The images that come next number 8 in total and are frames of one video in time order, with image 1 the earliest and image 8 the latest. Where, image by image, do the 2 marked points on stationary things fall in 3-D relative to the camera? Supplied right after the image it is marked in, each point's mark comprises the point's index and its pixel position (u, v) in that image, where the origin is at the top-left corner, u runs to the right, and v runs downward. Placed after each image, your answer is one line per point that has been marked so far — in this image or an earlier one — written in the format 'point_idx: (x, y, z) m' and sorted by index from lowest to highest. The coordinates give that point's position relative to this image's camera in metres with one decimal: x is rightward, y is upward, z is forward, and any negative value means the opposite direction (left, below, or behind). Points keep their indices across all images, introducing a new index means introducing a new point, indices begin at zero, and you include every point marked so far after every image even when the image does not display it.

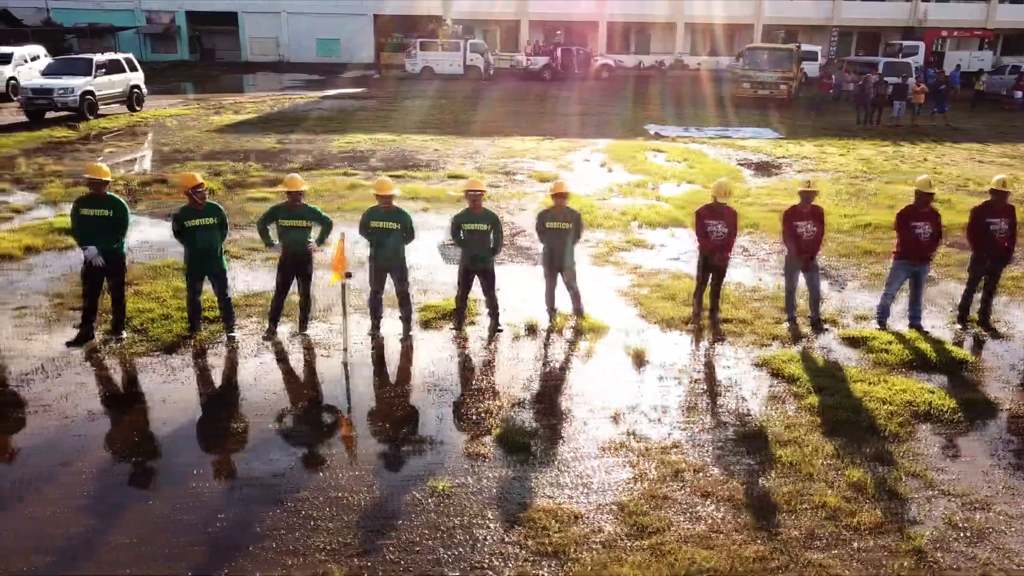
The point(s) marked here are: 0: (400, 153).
0: (-2.2, +2.6, +18.1) m
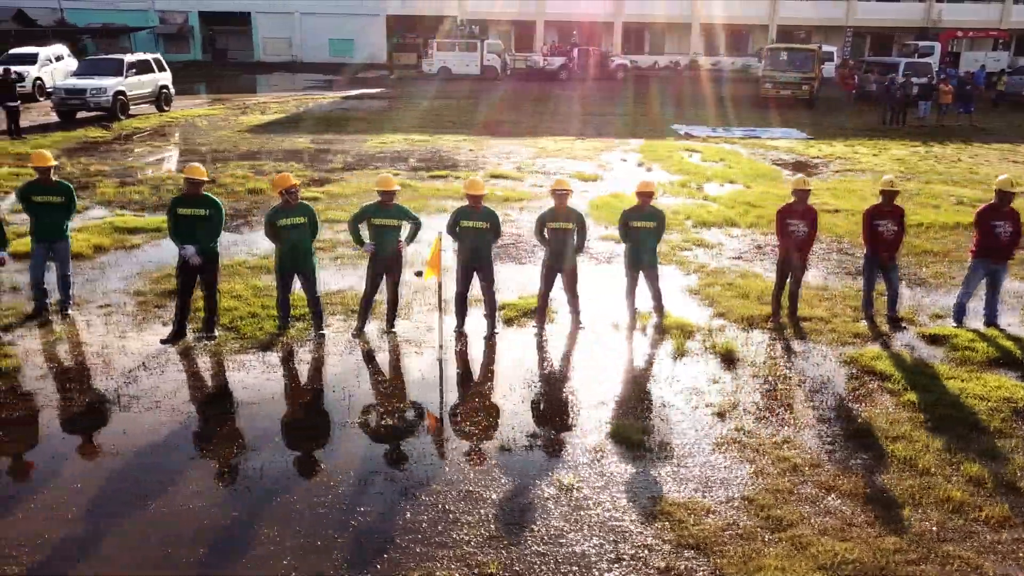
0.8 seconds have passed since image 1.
0: (-1.5, +2.7, +18.2) m
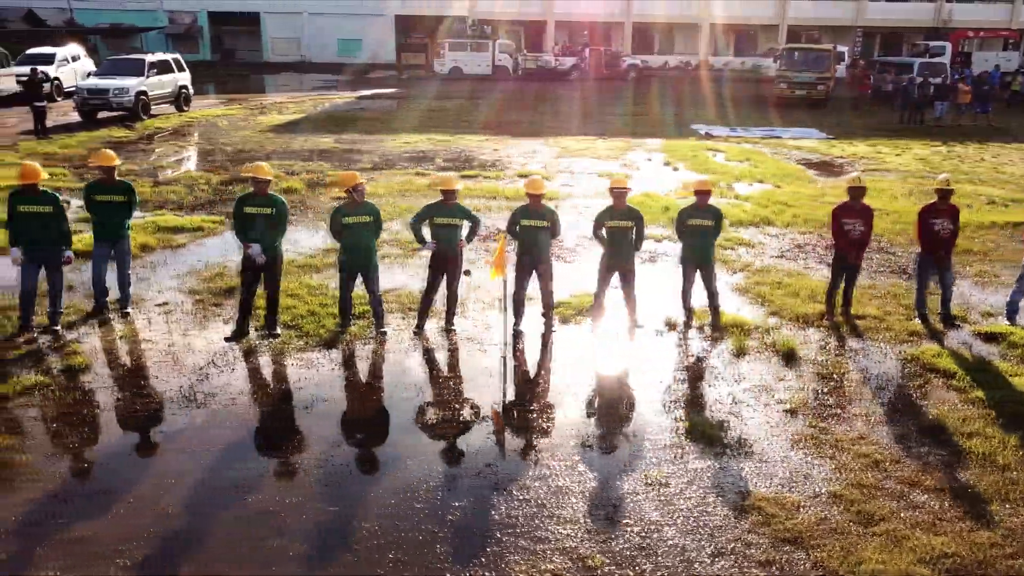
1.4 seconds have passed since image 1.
0: (-1.0, +2.7, +18.2) m
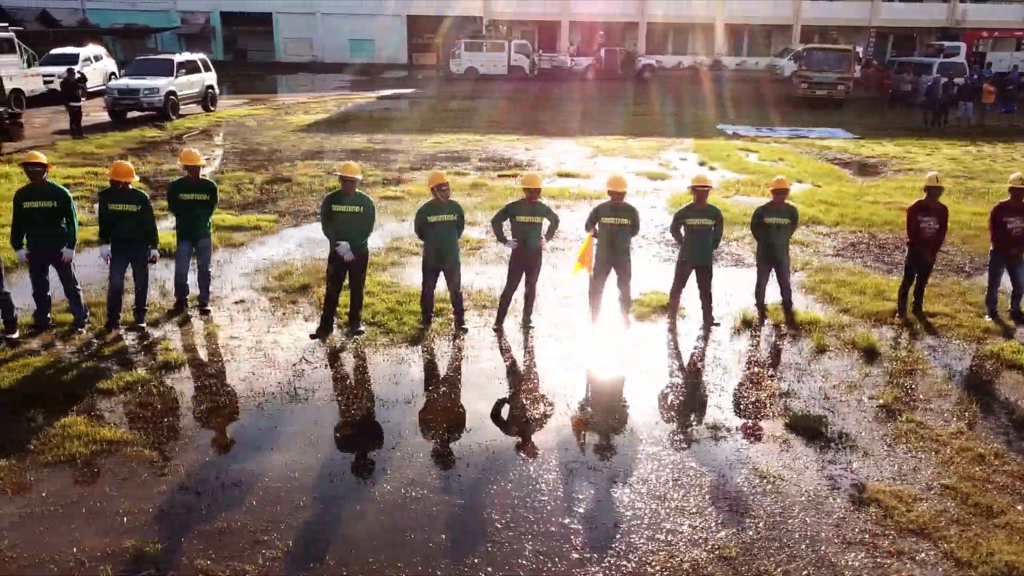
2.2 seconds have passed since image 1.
0: (-0.3, +2.7, +18.3) m
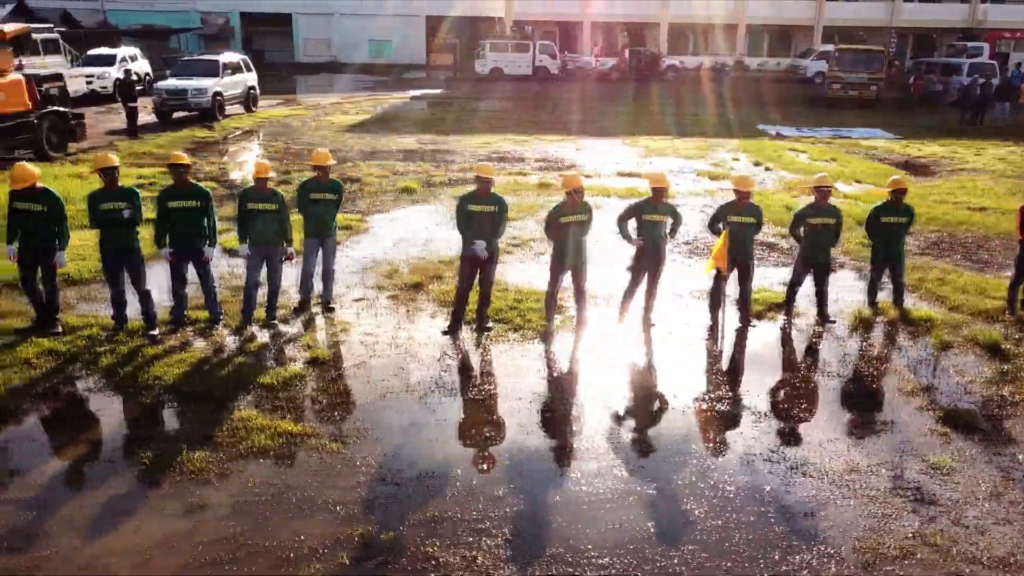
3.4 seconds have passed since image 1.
0: (+0.7, +2.7, +18.5) m
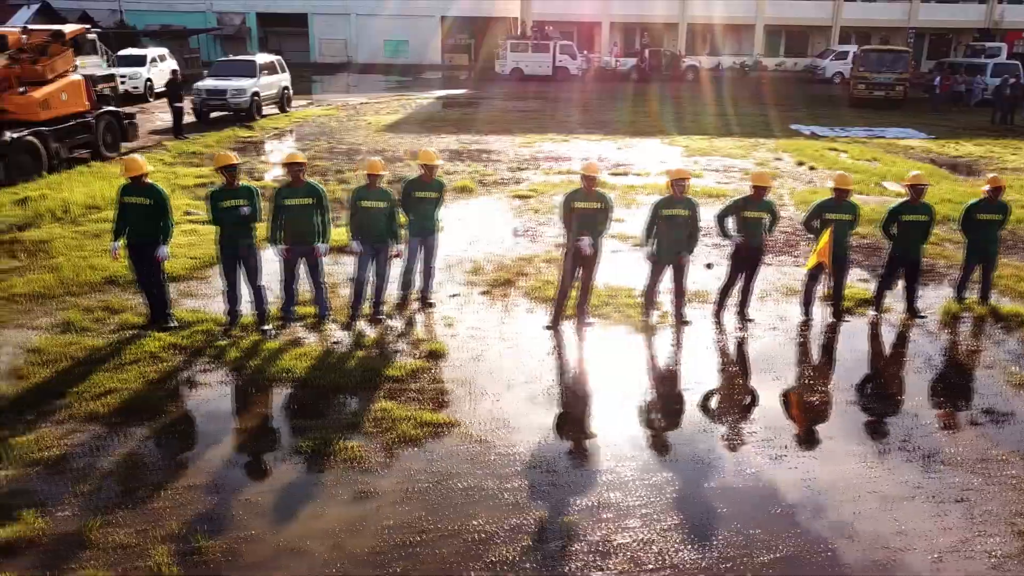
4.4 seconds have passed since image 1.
0: (+1.6, +2.7, +18.6) m
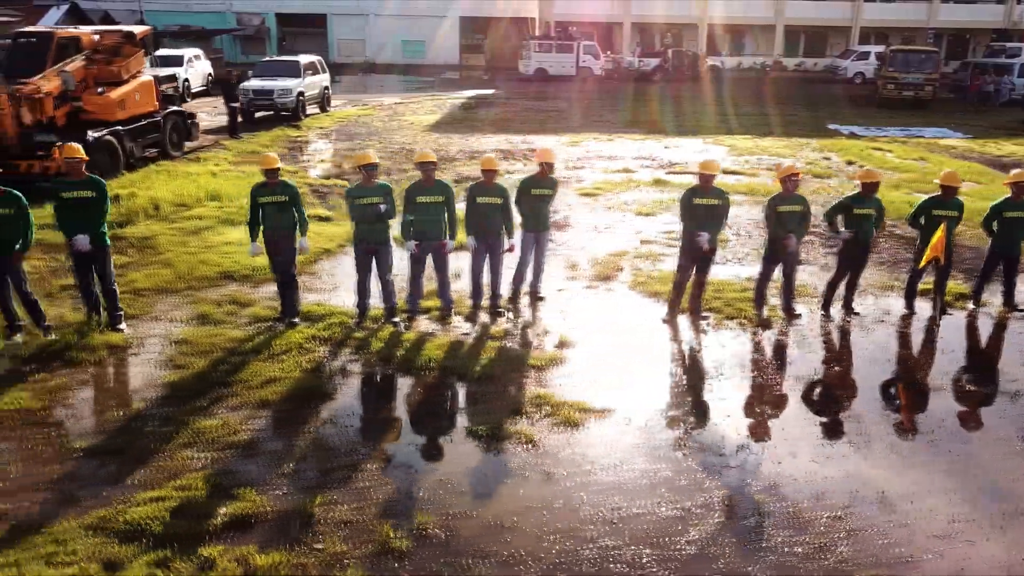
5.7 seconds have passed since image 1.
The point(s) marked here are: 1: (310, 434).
0: (+2.6, +2.8, +18.9) m
1: (-1.2, -0.9, +5.7) m
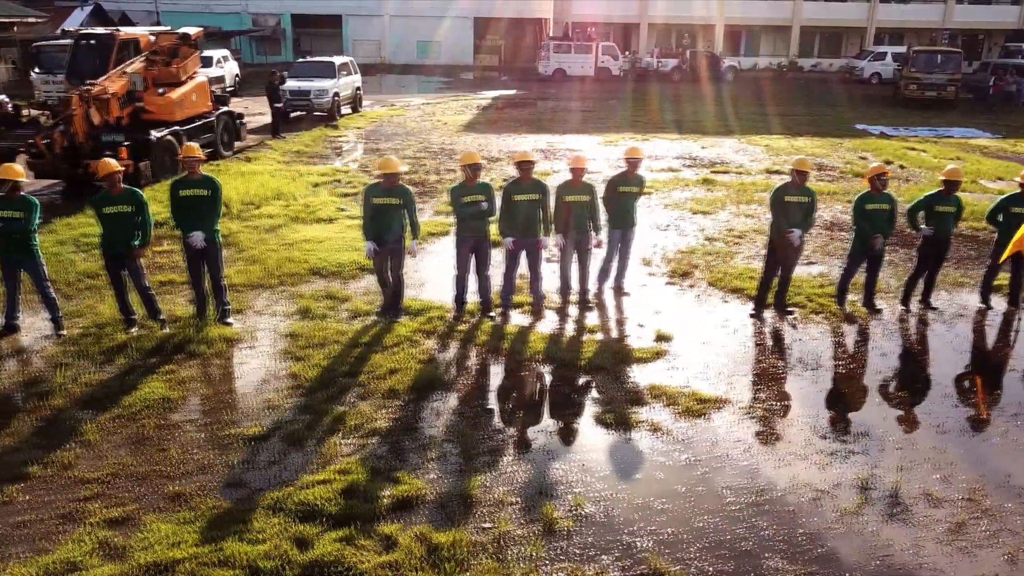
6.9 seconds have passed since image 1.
0: (+3.4, +2.8, +19.1) m
1: (-0.4, -0.9, +5.9) m
